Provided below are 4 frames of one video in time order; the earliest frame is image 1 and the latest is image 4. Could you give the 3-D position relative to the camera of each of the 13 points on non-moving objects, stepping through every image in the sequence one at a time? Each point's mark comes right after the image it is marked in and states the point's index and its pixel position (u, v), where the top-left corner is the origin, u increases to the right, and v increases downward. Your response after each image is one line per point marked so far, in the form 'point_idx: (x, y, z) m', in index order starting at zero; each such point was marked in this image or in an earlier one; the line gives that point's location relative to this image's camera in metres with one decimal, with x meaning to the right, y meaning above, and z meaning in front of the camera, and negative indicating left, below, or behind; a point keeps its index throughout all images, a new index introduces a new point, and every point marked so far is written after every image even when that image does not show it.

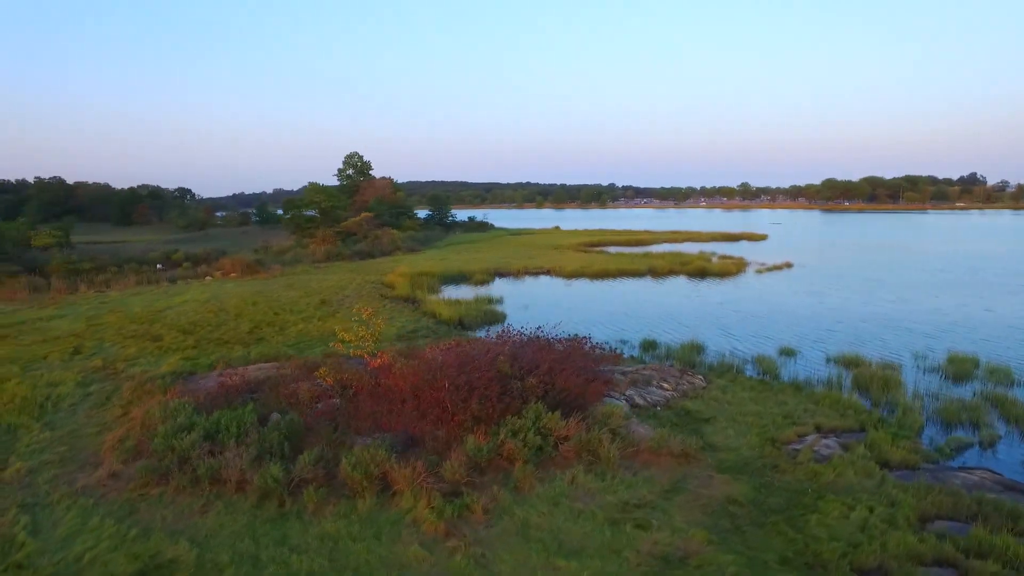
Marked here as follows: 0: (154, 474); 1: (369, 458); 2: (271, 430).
0: (-4.5, -2.3, +7.9) m
1: (-1.8, -2.1, +7.8) m
2: (-3.3, -1.9, +8.6) m
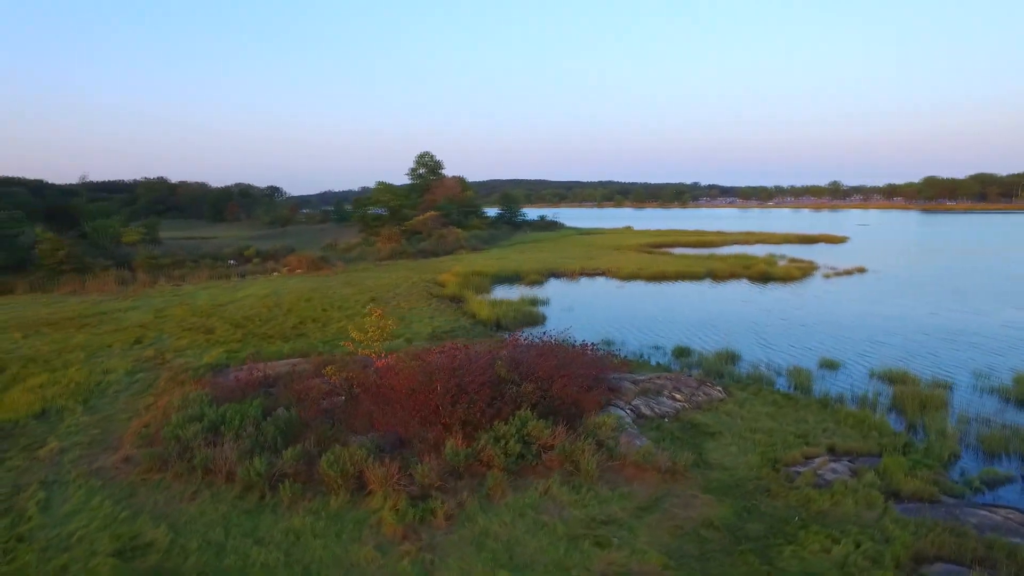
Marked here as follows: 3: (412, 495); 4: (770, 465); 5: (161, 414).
0: (-4.8, -2.3, +8.4) m
1: (-2.1, -2.1, +8.0) m
2: (-3.5, -1.9, +9.0) m
3: (-1.2, -2.4, +7.4) m
4: (+3.4, -2.4, +8.3) m
5: (-5.6, -2.0, +9.9) m
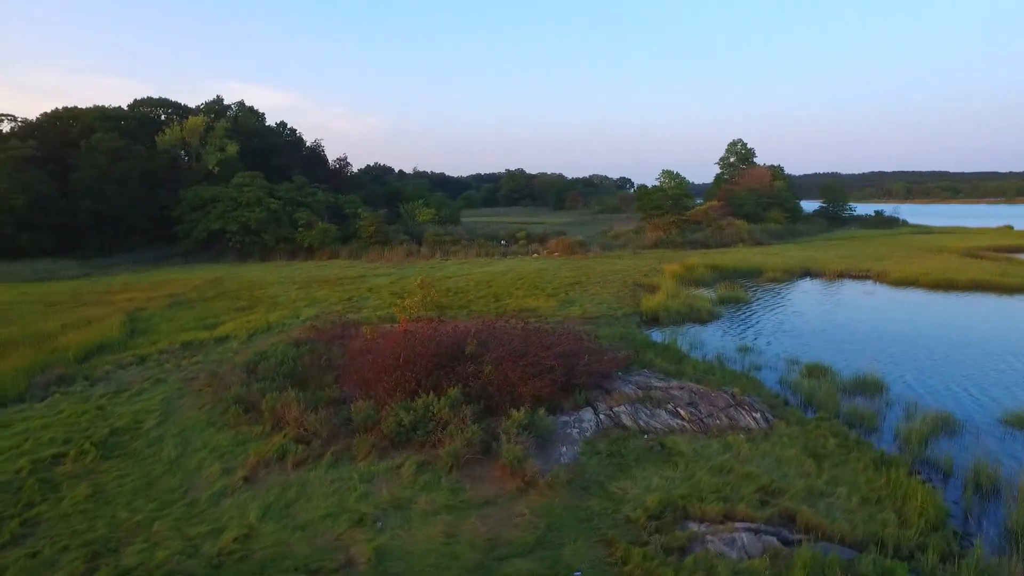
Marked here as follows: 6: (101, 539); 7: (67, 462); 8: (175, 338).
0: (-5.2, -1.5, +10.9) m
1: (-3.2, -1.6, +9.1) m
2: (-3.8, -1.3, +10.6) m
3: (-2.8, -1.9, +8.1) m
4: (+1.5, -2.2, +6.3) m
5: (-5.0, -1.2, +12.6) m
6: (-4.0, -2.5, +6.1) m
7: (-5.6, -2.2, +7.9) m
8: (-7.6, -1.1, +14.2) m
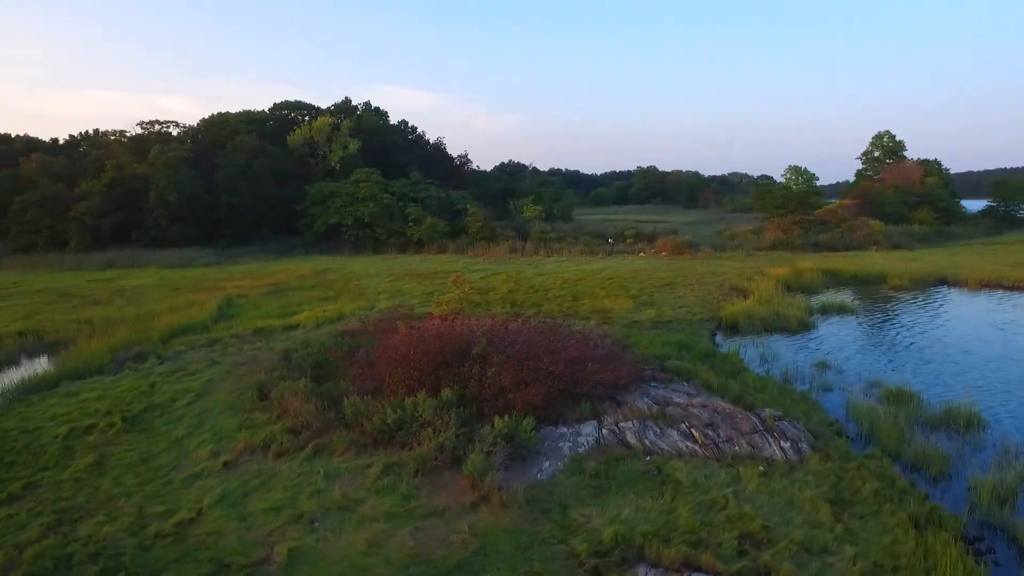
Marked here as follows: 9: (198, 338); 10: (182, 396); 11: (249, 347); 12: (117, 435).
0: (-4.6, -1.3, +11.4) m
1: (-3.1, -1.4, +9.2) m
2: (-3.3, -1.1, +10.9) m
3: (-2.9, -1.8, +8.2) m
4: (+0.9, -2.3, +5.4) m
5: (-4.0, -1.0, +13.0) m
6: (-4.5, -2.3, +6.5) m
7: (-5.7, -2.0, +8.6) m
8: (-6.2, -0.8, +15.1) m
9: (-6.8, -1.1, +13.7) m
10: (-5.2, -1.7, +10.1) m
11: (-5.4, -1.2, +13.0) m
12: (-5.3, -2.0, +8.5) m
